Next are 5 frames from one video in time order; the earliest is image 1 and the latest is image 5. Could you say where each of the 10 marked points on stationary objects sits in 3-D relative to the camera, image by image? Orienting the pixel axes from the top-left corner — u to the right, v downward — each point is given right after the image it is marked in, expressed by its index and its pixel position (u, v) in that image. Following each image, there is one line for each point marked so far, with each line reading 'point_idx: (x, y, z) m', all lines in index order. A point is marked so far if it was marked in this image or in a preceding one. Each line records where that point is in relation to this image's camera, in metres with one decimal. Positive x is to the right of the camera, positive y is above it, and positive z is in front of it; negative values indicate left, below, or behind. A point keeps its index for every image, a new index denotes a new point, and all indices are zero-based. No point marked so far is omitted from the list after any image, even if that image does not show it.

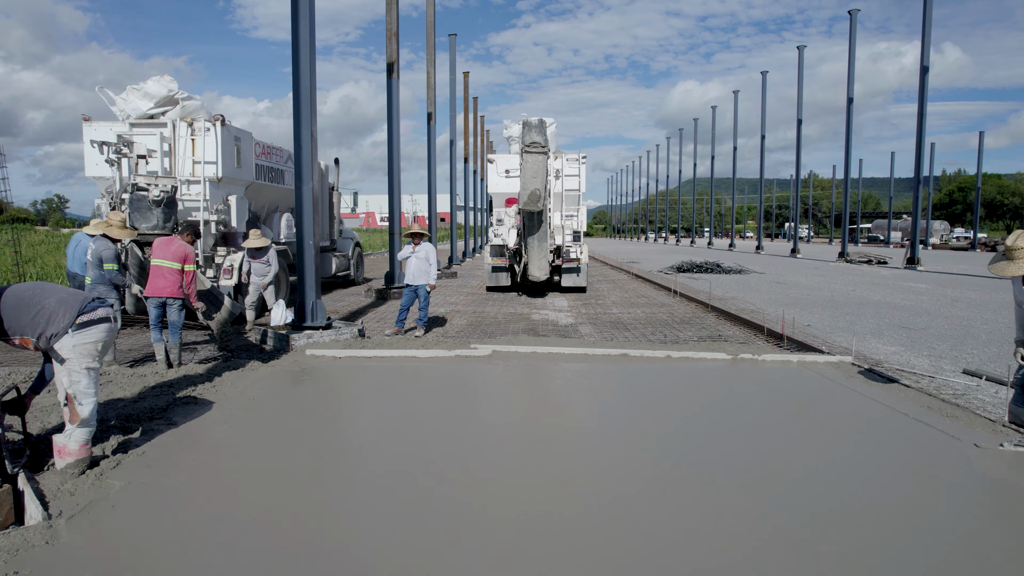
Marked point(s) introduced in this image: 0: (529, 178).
0: (+0.3, +2.1, +12.5) m
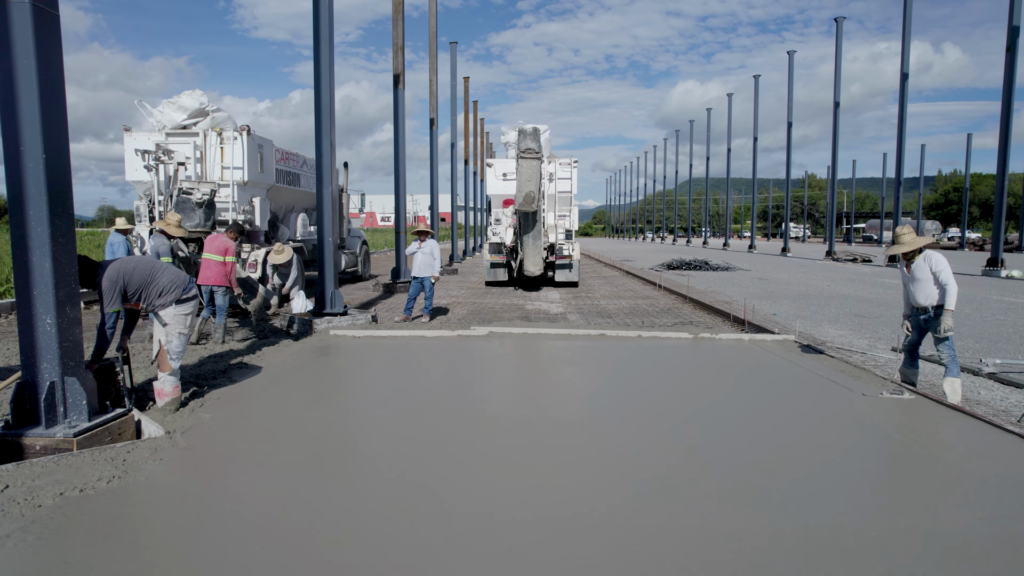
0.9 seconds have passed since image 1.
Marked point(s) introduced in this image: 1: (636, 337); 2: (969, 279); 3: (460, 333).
0: (+0.2, +2.3, +13.7) m
1: (+1.6, -0.7, +8.5) m
2: (+13.9, +0.3, +19.4) m
3: (-0.7, -0.6, +8.8) m
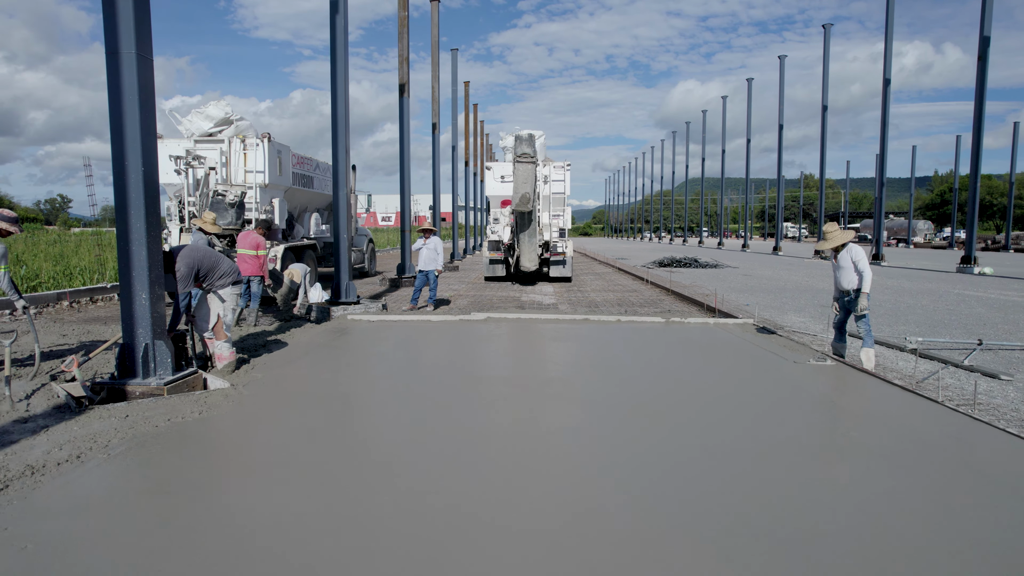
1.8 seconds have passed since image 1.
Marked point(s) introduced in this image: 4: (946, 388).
0: (+0.2, +2.4, +14.9) m
1: (+1.6, -0.5, +9.7) m
2: (+13.8, +0.4, +20.6) m
3: (-0.8, -0.5, +10.0) m
4: (+4.2, -1.0, +6.2) m
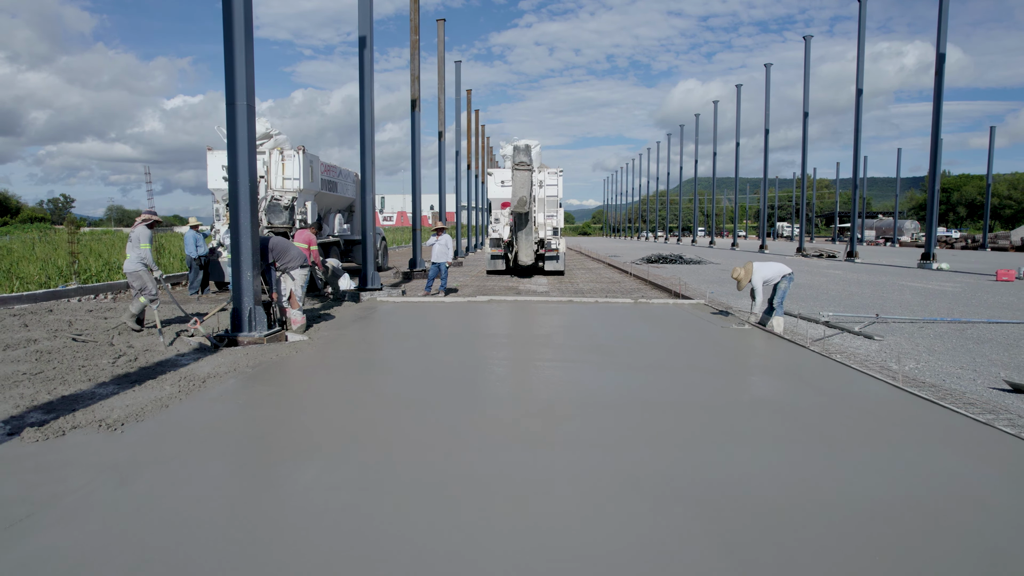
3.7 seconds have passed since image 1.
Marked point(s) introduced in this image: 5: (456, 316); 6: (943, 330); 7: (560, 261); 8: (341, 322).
0: (+0.1, +2.7, +17.1) m
1: (+1.5, -0.3, +11.9) m
2: (+13.8, +0.7, +22.8) m
3: (-0.8, -0.3, +12.2) m
4: (+4.2, -0.7, +8.4) m
5: (-1.0, -0.5, +11.0) m
6: (+6.3, -0.6, +9.3) m
7: (+1.4, +0.8, +19.4) m
8: (-2.6, -0.5, +9.6) m
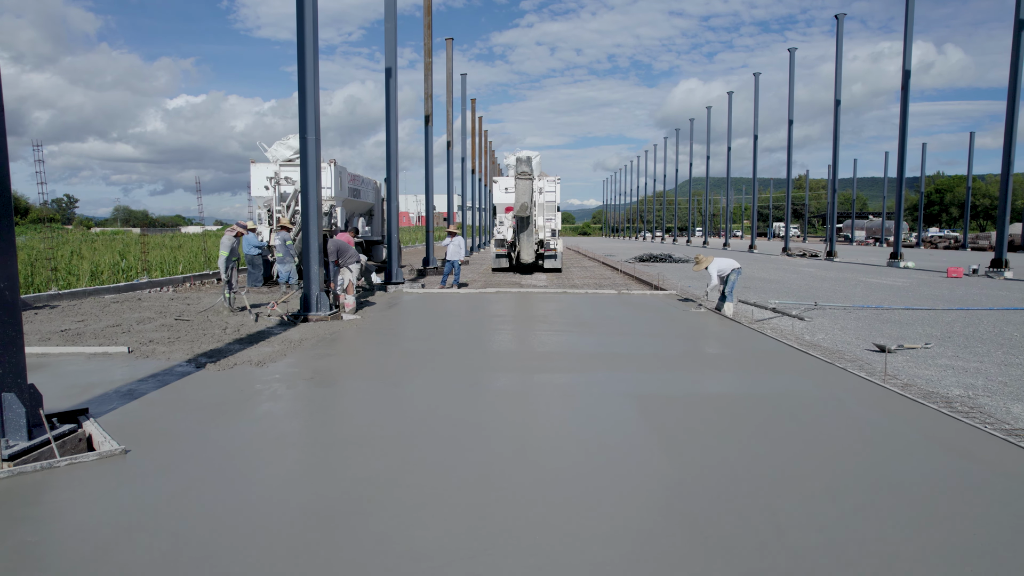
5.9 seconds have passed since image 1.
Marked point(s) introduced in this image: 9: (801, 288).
0: (+0.2, +2.8, +19.3) m
1: (+1.6, -0.1, +14.1) m
2: (+13.9, +0.8, +25.0) m
3: (-0.7, -0.1, +14.4) m
4: (+4.2, -0.6, +10.6) m
5: (-0.9, -0.3, +13.3) m
6: (+6.3, -0.5, +11.5) m
7: (+1.5, +1.0, +21.6) m
8: (-2.5, -0.4, +11.8) m
9: (+7.1, 0.0, +15.9) m
